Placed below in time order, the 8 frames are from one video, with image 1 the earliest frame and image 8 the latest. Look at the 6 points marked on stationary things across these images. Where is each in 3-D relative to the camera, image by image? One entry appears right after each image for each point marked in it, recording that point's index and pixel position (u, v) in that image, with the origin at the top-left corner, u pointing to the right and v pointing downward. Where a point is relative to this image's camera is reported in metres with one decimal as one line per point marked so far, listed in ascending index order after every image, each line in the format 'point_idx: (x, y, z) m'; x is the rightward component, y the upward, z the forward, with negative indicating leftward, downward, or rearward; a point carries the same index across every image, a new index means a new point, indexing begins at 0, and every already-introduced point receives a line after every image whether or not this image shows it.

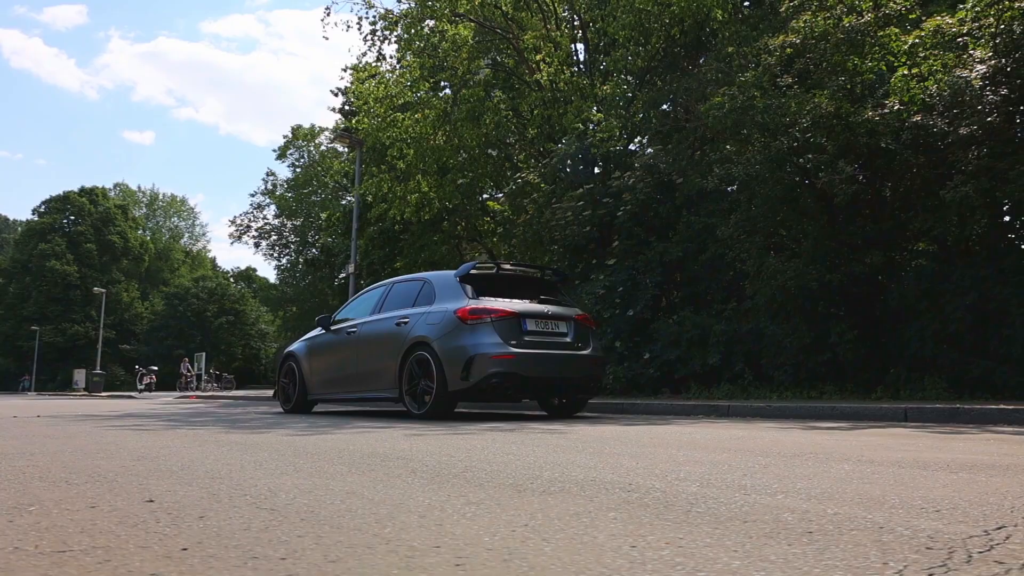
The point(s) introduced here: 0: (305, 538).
0: (-0.6, -0.7, +2.7) m
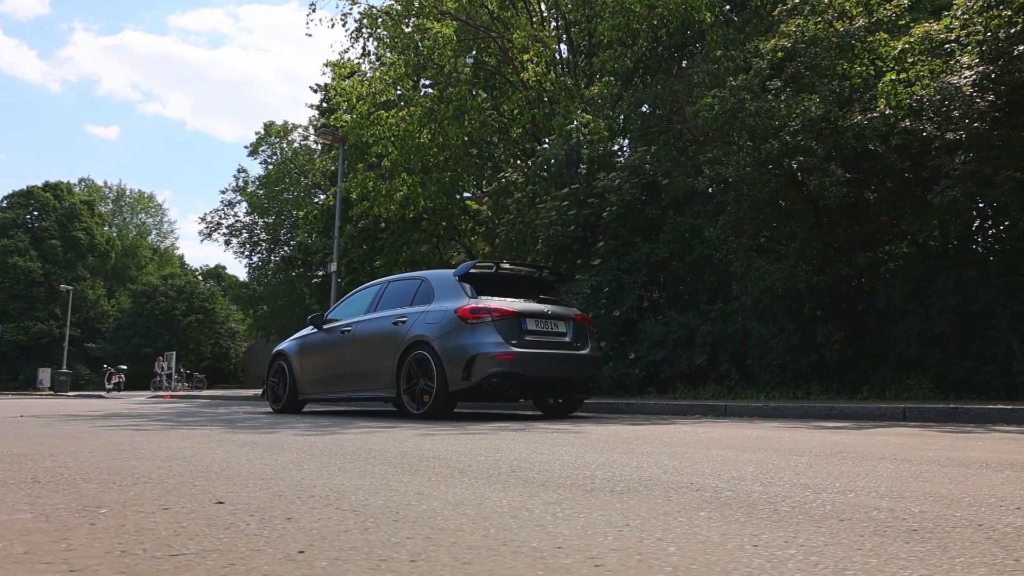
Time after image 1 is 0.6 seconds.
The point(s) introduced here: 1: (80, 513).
0: (-0.3, -0.7, +2.7) m
1: (-1.4, -0.8, +3.3) m
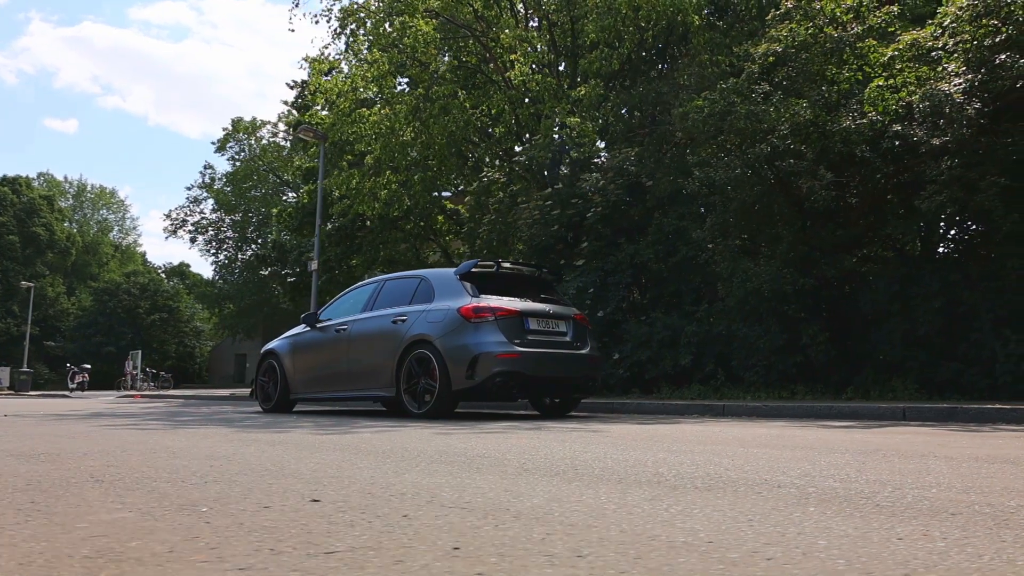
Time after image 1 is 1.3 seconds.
0: (+0.1, -0.7, +2.7) m
1: (-1.1, -0.7, +3.2) m
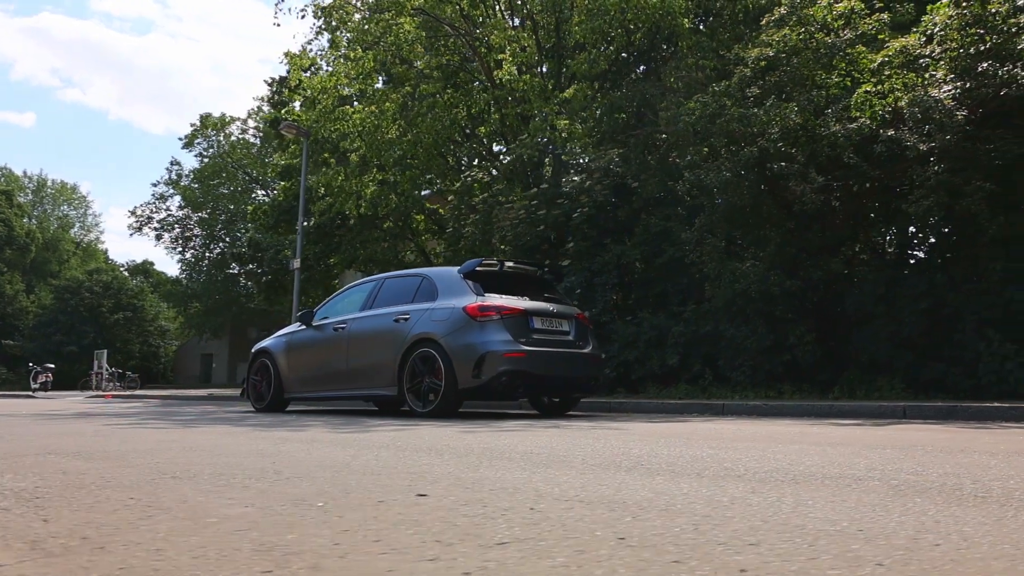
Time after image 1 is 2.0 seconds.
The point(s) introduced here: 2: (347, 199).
0: (+0.5, -0.7, +2.7) m
1: (-0.7, -0.7, +3.2) m
2: (-3.3, +1.8, +19.5) m
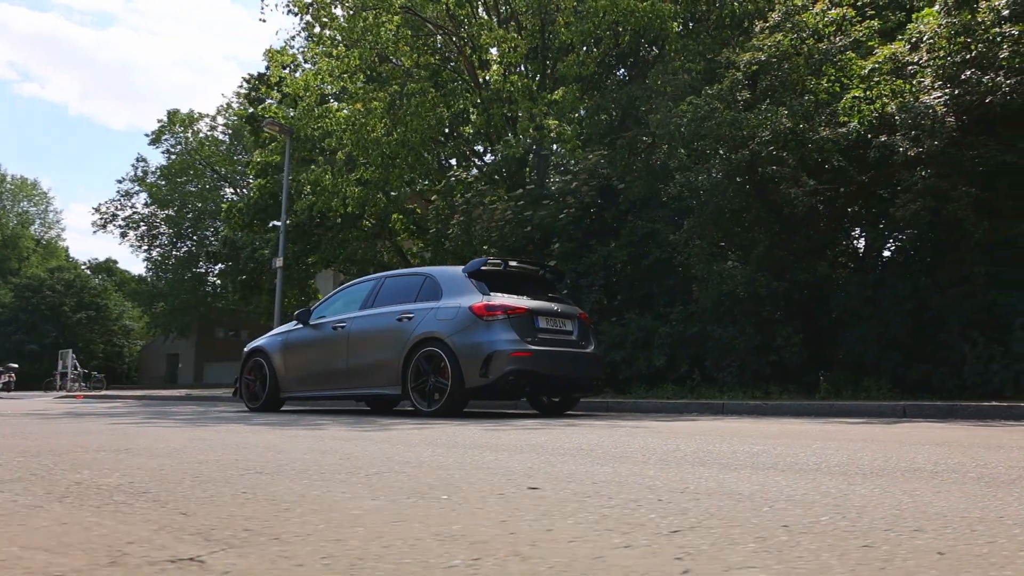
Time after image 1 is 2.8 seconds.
0: (+1.0, -0.6, +2.8) m
1: (-0.3, -0.7, +3.2) m
2: (-3.6, +1.8, +19.3) m
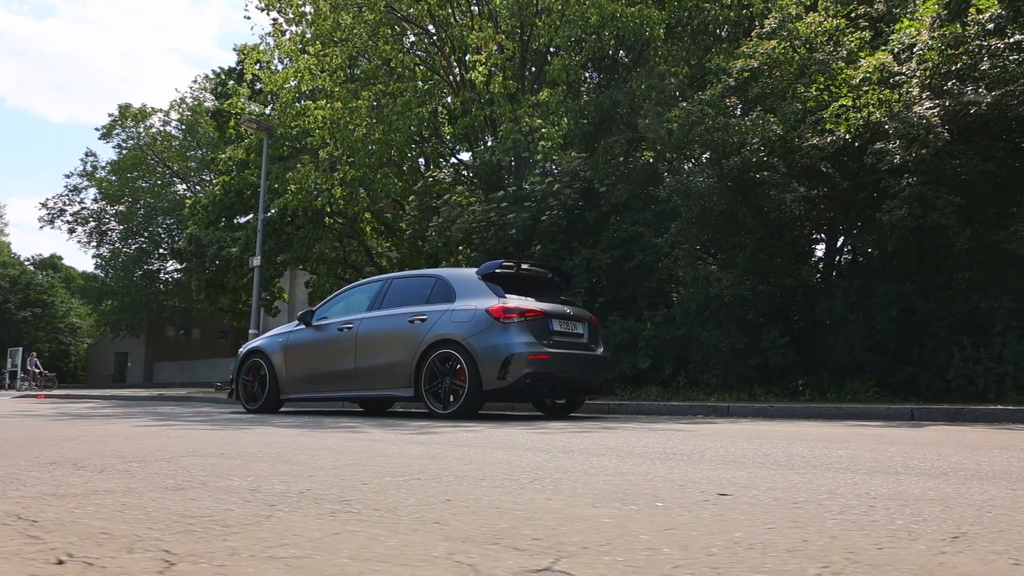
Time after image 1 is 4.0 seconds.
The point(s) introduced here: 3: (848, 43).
0: (+1.7, -0.7, +2.9) m
1: (+0.4, -0.7, +3.2) m
2: (-4.1, +1.8, +19.1) m
3: (+4.9, +3.7, +14.6) m
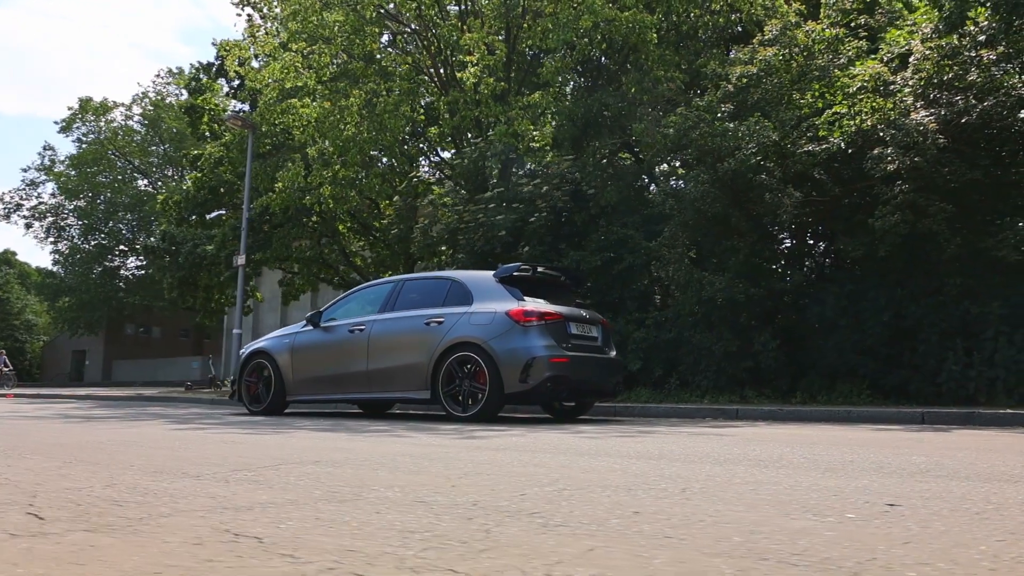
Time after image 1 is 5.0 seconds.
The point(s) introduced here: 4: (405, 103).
0: (+2.3, -0.7, +3.0) m
1: (+1.0, -0.8, +3.3) m
2: (-4.3, +1.8, +18.8) m
3: (+4.9, +3.6, +14.9) m
4: (-1.9, +3.4, +17.9) m
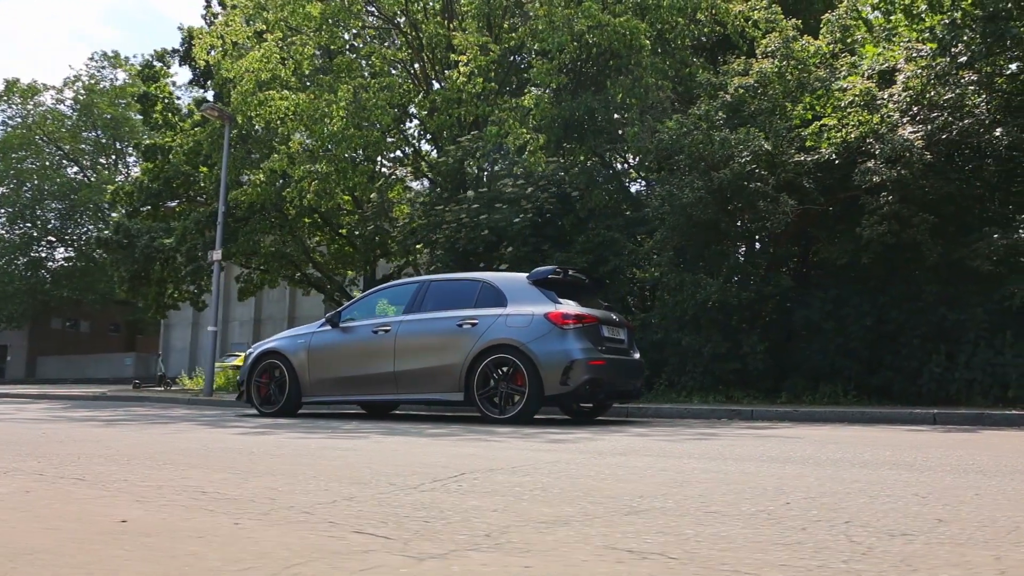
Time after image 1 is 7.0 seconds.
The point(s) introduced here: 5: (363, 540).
0: (+3.5, -0.8, +3.4) m
1: (+2.2, -0.8, +3.5) m
2: (-4.8, +1.9, +18.4) m
3: (+4.9, +3.5, +15.5) m
4: (-2.3, +3.4, +17.7) m
5: (-0.5, -0.8, +3.2) m
